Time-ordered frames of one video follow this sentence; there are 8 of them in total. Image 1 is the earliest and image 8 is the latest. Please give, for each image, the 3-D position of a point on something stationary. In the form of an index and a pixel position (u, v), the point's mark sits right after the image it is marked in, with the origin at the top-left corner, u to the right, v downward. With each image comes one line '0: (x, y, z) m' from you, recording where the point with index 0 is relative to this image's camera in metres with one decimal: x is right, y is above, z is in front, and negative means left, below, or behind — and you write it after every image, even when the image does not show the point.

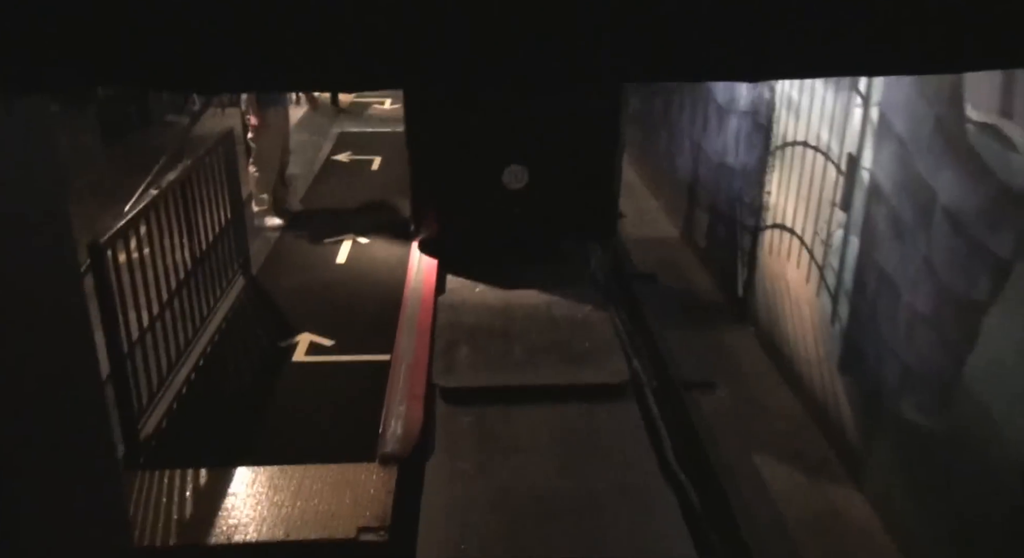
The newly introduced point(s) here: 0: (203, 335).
0: (-1.8, -0.3, +4.8) m
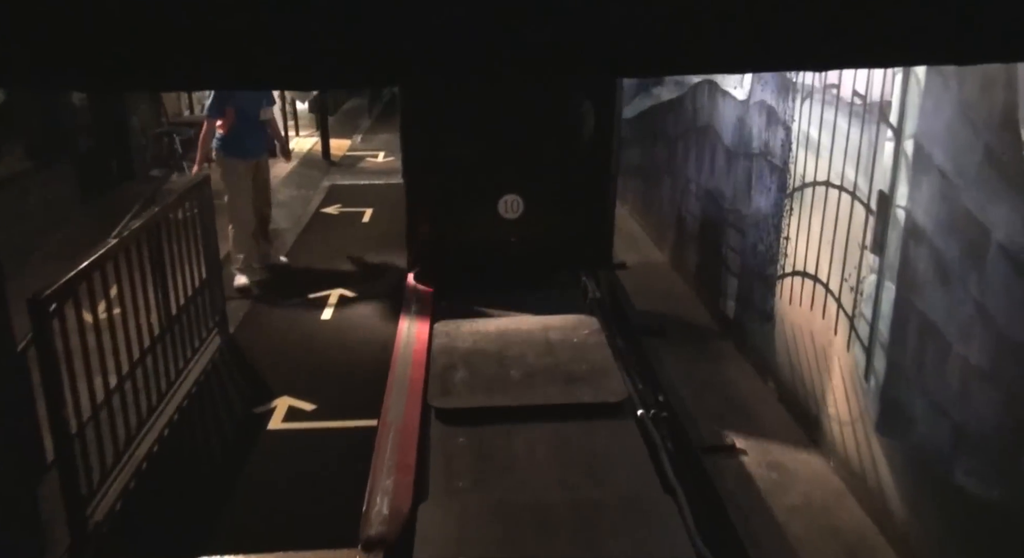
0: (-1.8, -0.6, +4.3) m
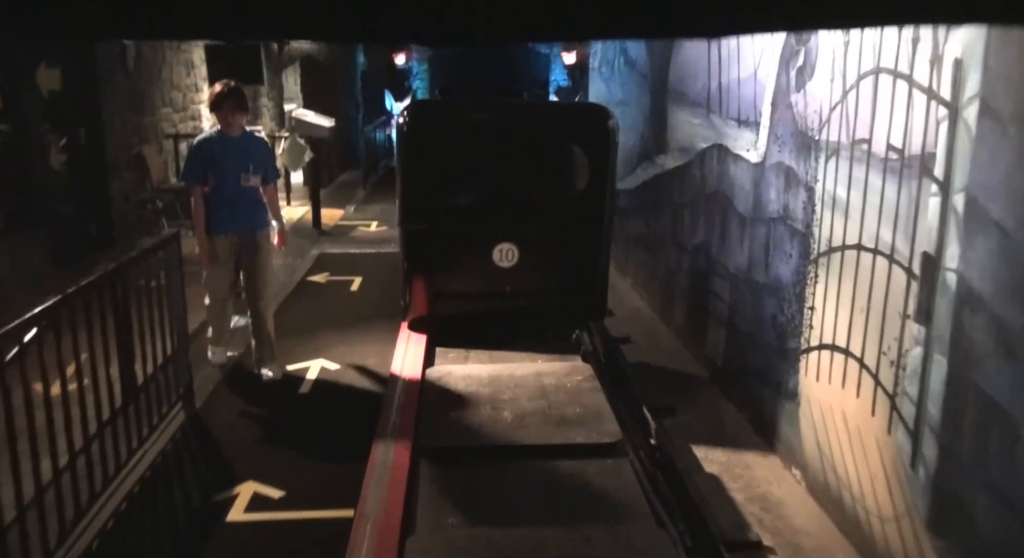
0: (-1.8, -1.0, +3.8) m
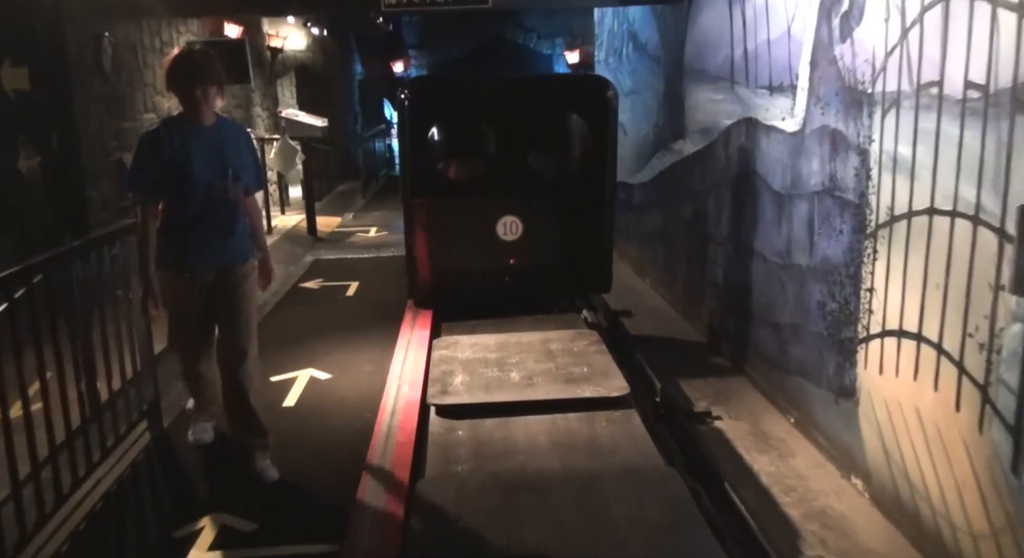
0: (-1.7, -0.9, +3.2) m
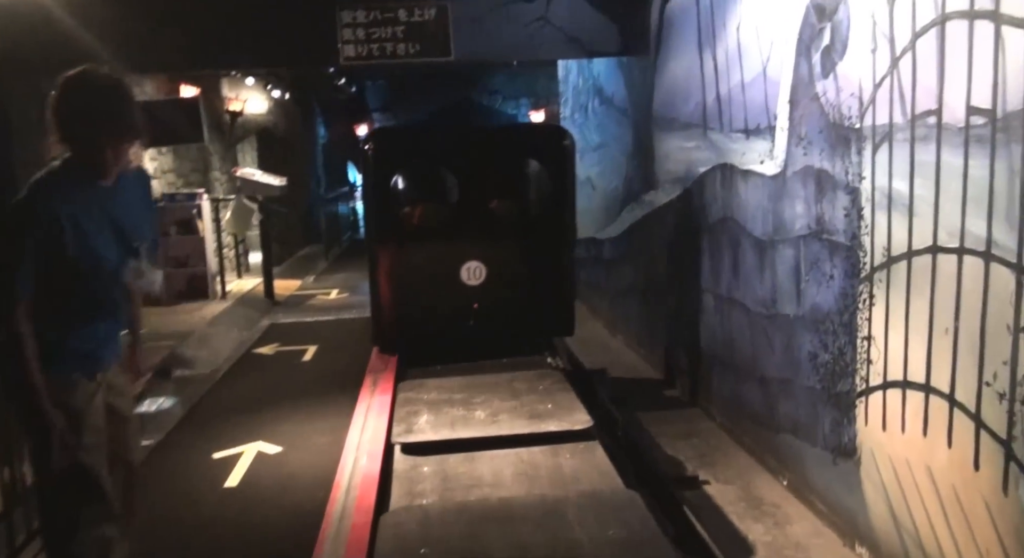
0: (-1.8, -1.2, +2.7) m
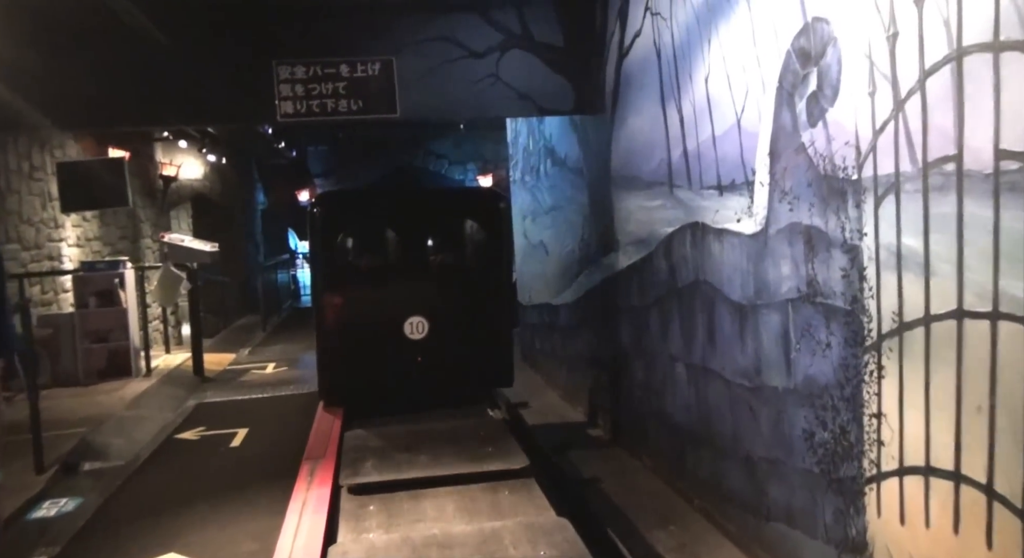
0: (-1.9, -1.4, +2.0) m
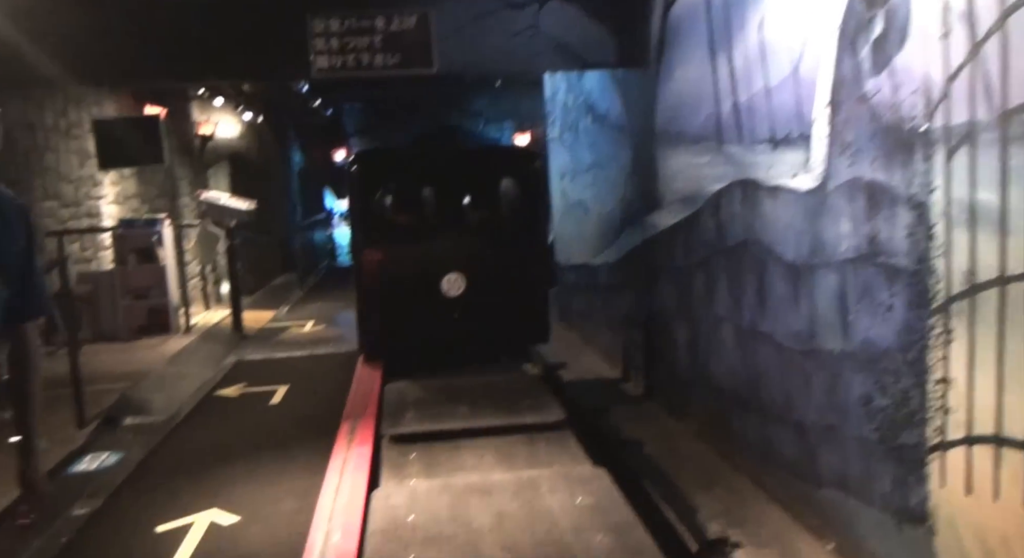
0: (-1.8, -1.3, +2.0) m
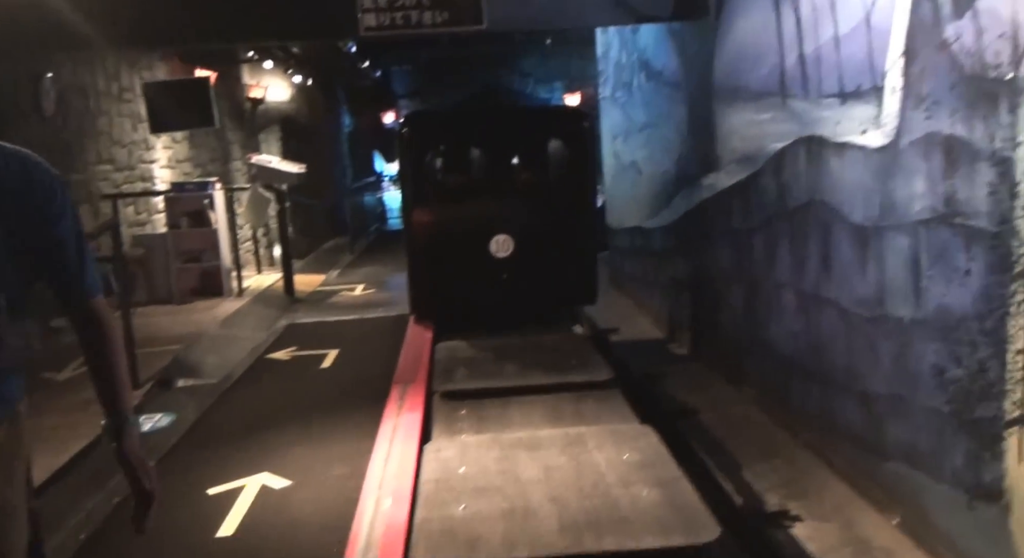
0: (-1.6, -1.2, +2.1) m
